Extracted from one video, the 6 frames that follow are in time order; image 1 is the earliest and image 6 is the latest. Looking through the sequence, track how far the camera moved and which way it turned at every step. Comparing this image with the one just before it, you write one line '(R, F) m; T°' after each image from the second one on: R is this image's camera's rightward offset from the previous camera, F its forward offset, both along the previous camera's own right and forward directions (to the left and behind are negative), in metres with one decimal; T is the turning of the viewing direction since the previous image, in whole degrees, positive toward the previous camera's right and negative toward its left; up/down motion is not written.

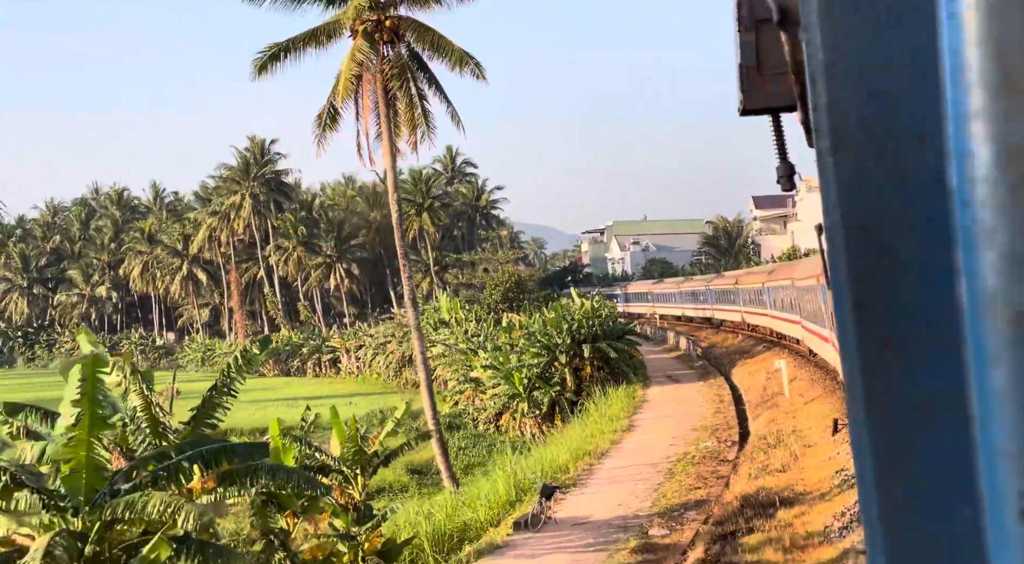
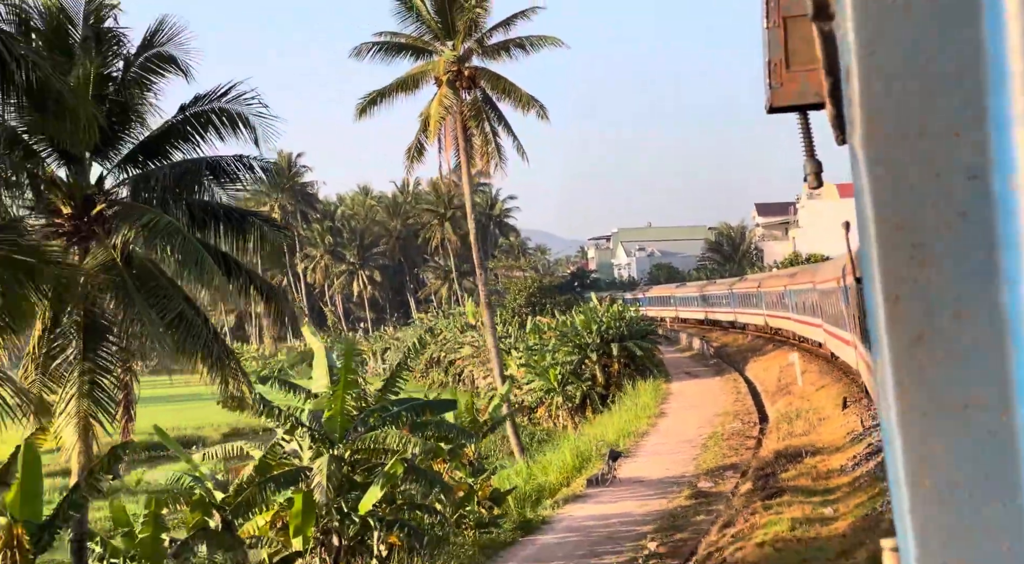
(-1.0, -3.9) m; 0°
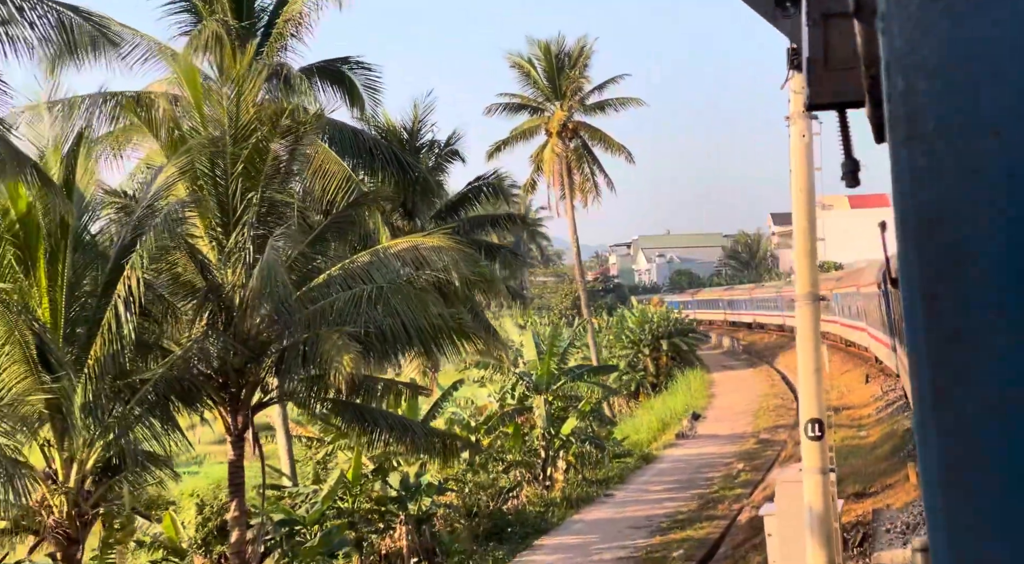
(-1.8, -6.6) m; 0°
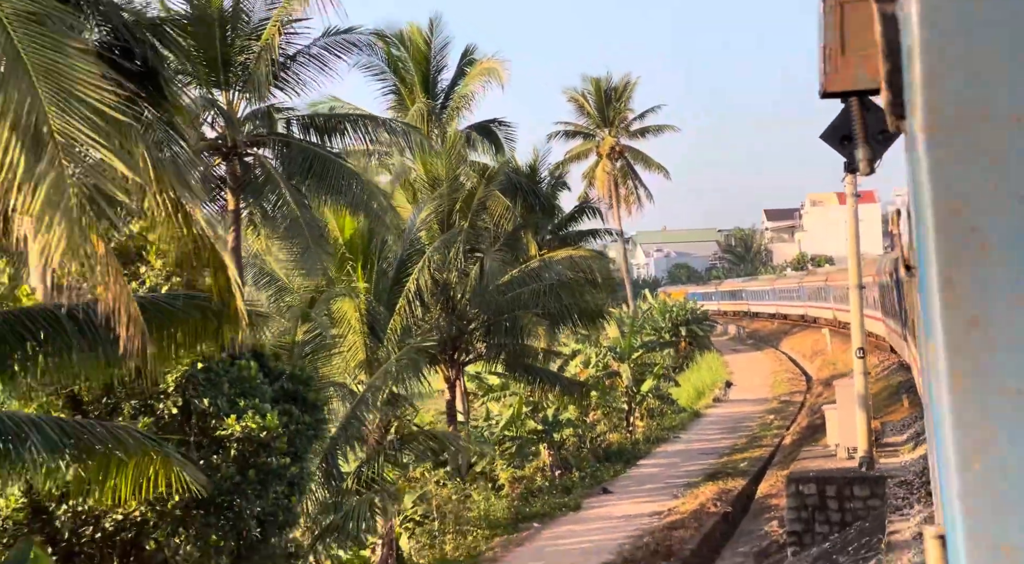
(-1.8, -5.9) m; +1°
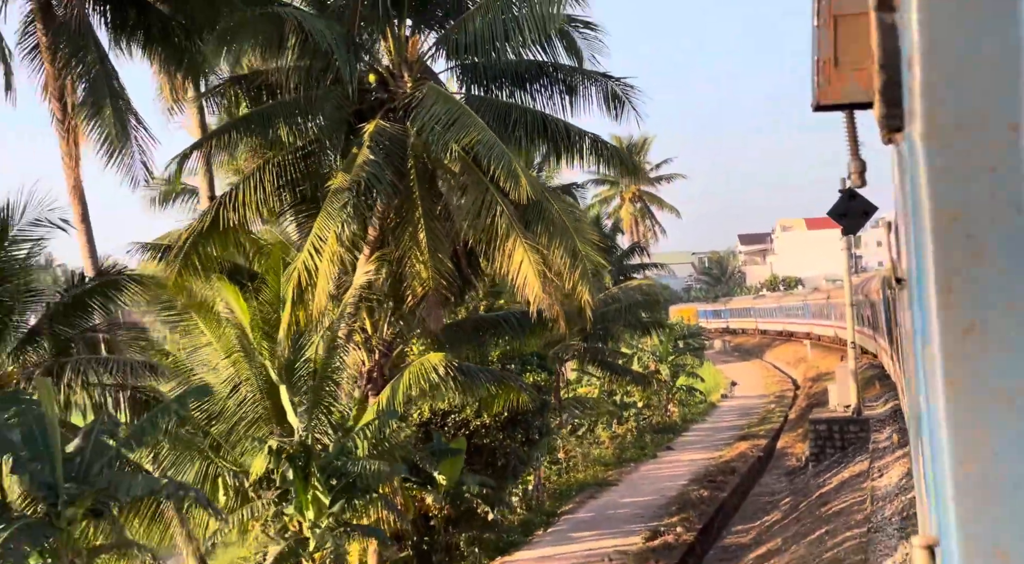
(-2.1, -7.3) m; +1°
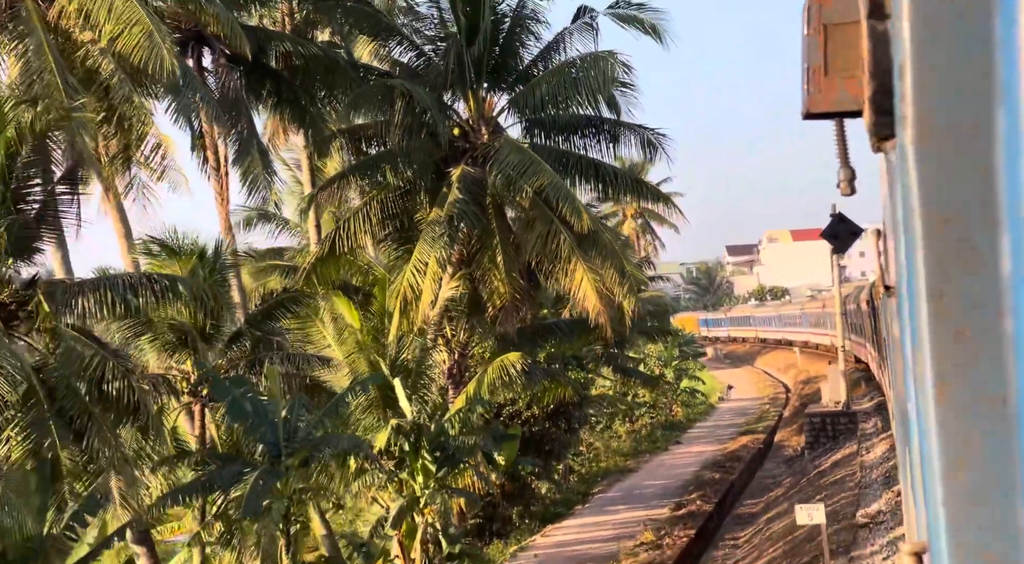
(-0.7, -2.8) m; +1°
